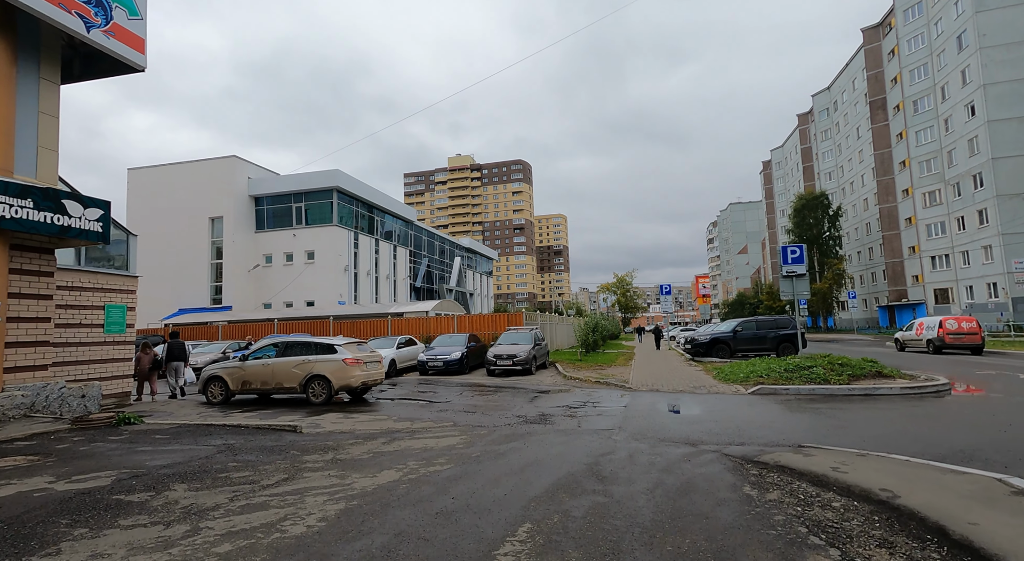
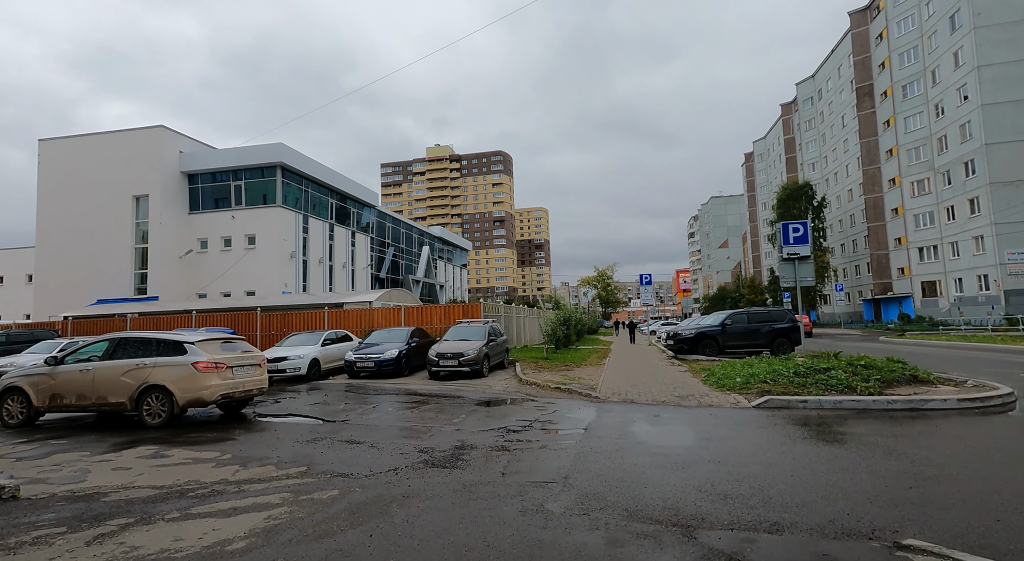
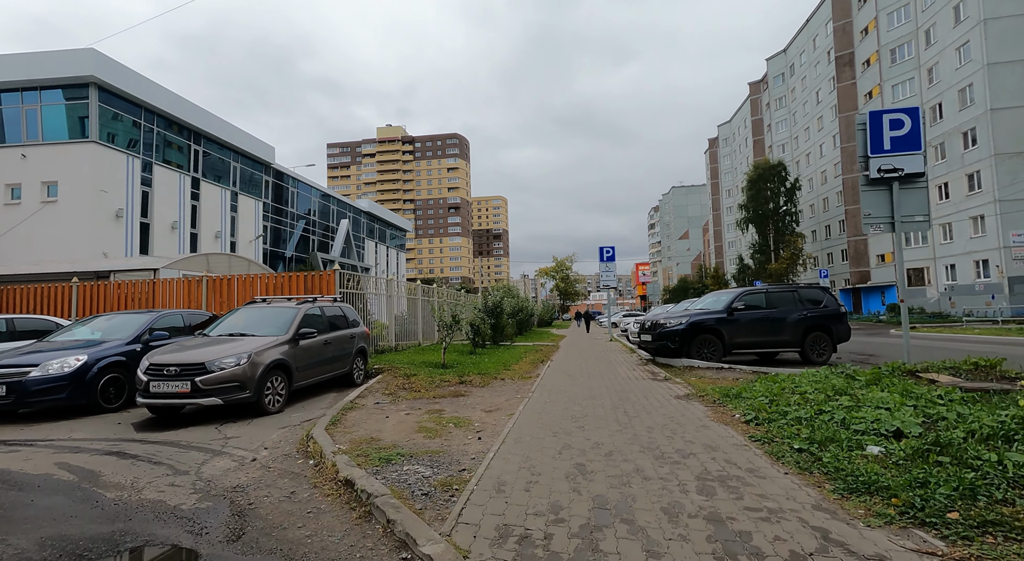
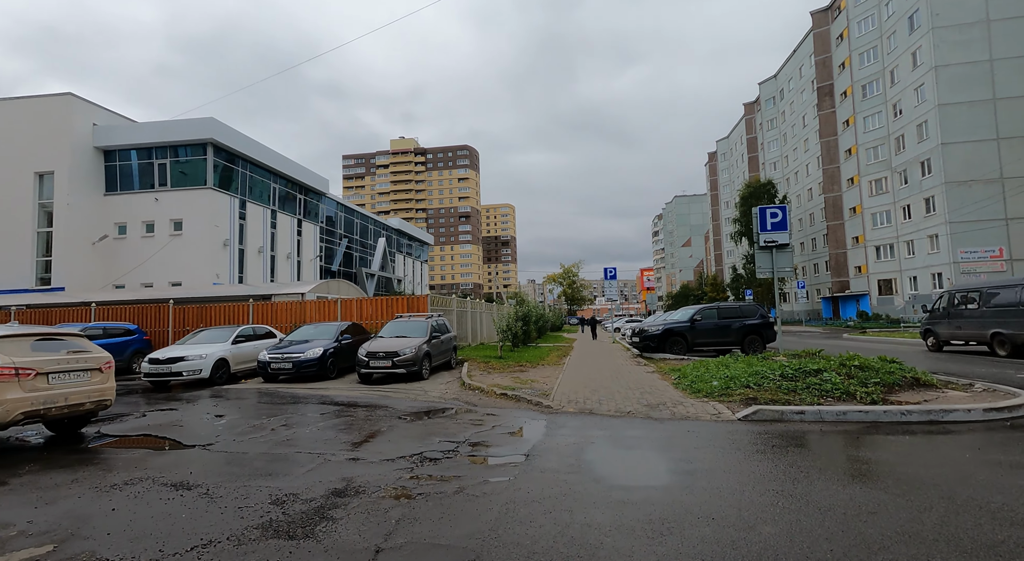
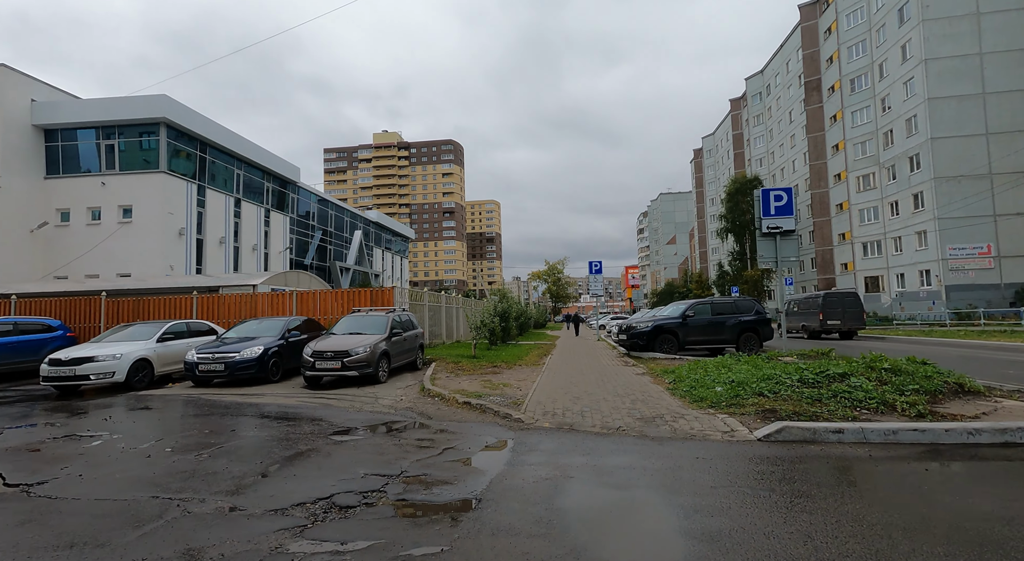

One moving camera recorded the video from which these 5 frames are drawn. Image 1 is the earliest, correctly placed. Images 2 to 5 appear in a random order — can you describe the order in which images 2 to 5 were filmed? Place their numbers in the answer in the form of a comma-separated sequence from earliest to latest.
2, 4, 5, 3
